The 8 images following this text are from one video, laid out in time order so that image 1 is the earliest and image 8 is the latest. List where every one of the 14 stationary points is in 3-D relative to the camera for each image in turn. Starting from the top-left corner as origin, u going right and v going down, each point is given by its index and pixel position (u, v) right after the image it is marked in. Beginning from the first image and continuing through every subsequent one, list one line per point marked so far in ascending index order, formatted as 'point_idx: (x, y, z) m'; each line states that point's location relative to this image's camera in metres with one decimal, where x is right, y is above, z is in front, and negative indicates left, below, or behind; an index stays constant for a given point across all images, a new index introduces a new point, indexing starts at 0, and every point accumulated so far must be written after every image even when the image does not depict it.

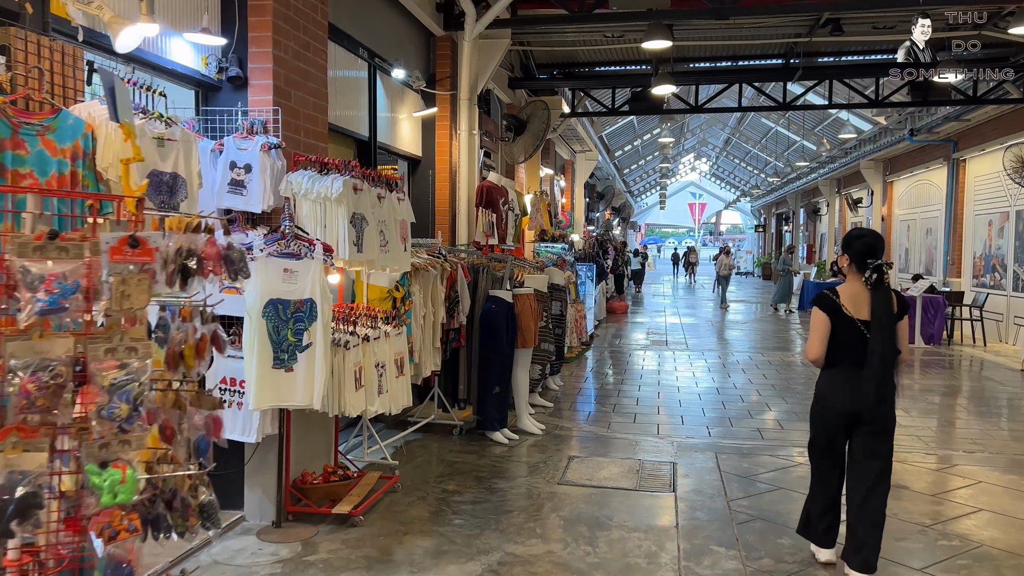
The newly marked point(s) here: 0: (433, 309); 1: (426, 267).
0: (-0.5, -0.1, +4.7) m
1: (-0.5, +0.1, +4.5) m
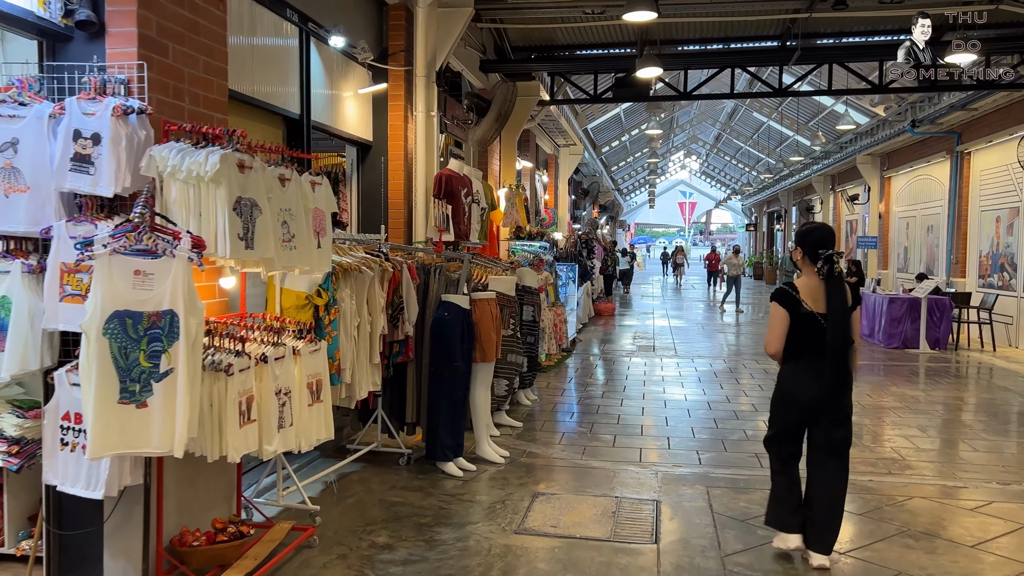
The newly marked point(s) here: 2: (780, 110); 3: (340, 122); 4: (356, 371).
0: (-0.7, -0.2, +3.9) m
1: (-0.7, +0.1, +3.8) m
2: (+6.0, +4.0, +17.3) m
3: (-1.1, +1.1, +5.1) m
4: (-0.8, -0.4, +3.8) m
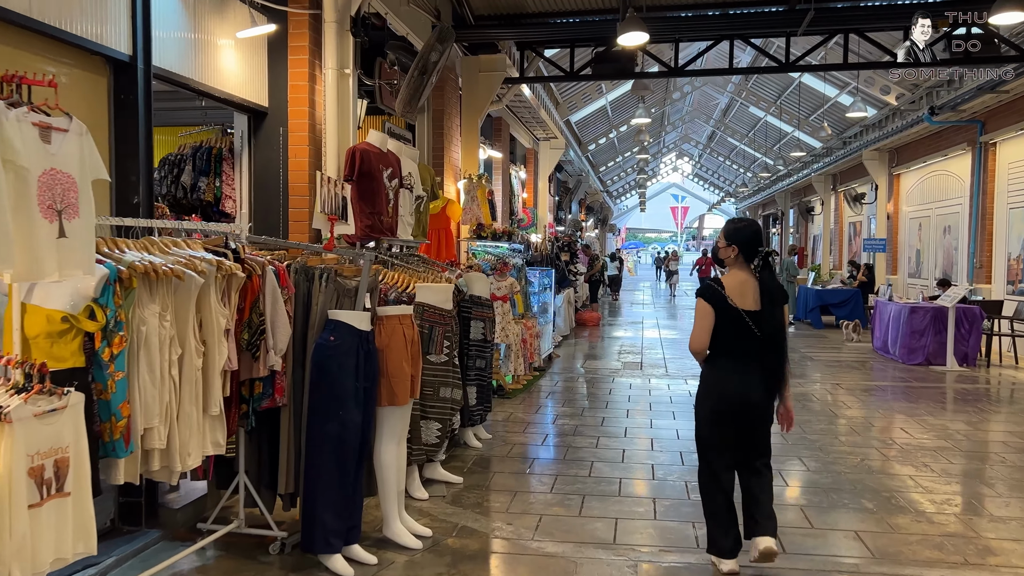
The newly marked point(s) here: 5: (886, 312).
0: (-1.0, -0.2, +2.6) m
1: (-1.1, +0.1, +2.4) m
2: (+5.5, +3.8, +16.1) m
3: (-1.5, +1.0, +3.8) m
4: (-1.1, -0.5, +2.5) m
5: (+4.6, -0.3, +9.5) m
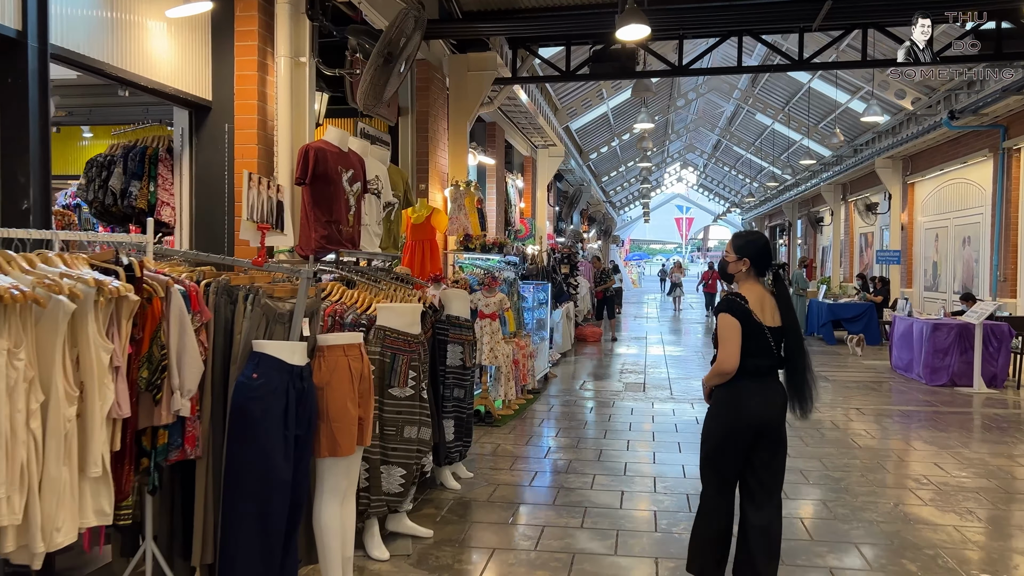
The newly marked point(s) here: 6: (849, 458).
0: (-1.1, -0.3, +2.0) m
1: (-1.2, 0.0, +1.9) m
2: (+5.5, +3.6, +15.5) m
3: (-1.6, +0.9, +3.2) m
4: (-1.2, -0.5, +1.9) m
5: (+4.5, -0.5, +8.9) m
6: (+2.3, -1.2, +5.3) m
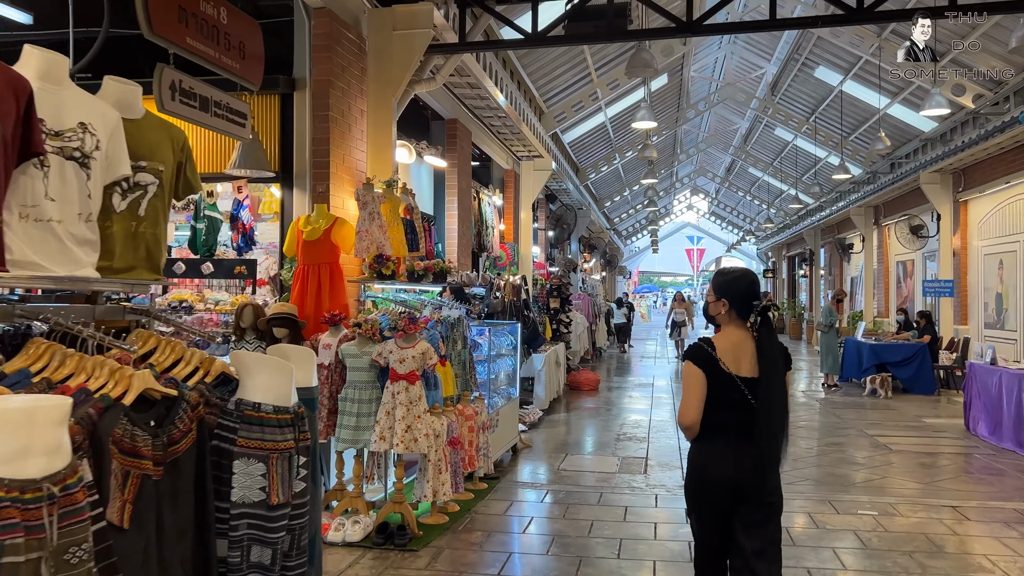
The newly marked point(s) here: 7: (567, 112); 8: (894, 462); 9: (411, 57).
0: (-1.6, -0.4, 0.0) m
1: (-1.6, -0.1, -0.1) m
2: (+5.2, +2.9, +13.6) m
3: (-2.0, +0.8, +1.3) m
4: (-1.6, -0.6, -0.1) m
5: (+4.2, -0.8, +6.8) m
6: (+1.9, -1.4, +3.2) m
7: (+0.7, +2.3, +10.0) m
8: (+3.1, -1.4, +6.2) m
9: (-0.6, +1.5, +4.9) m
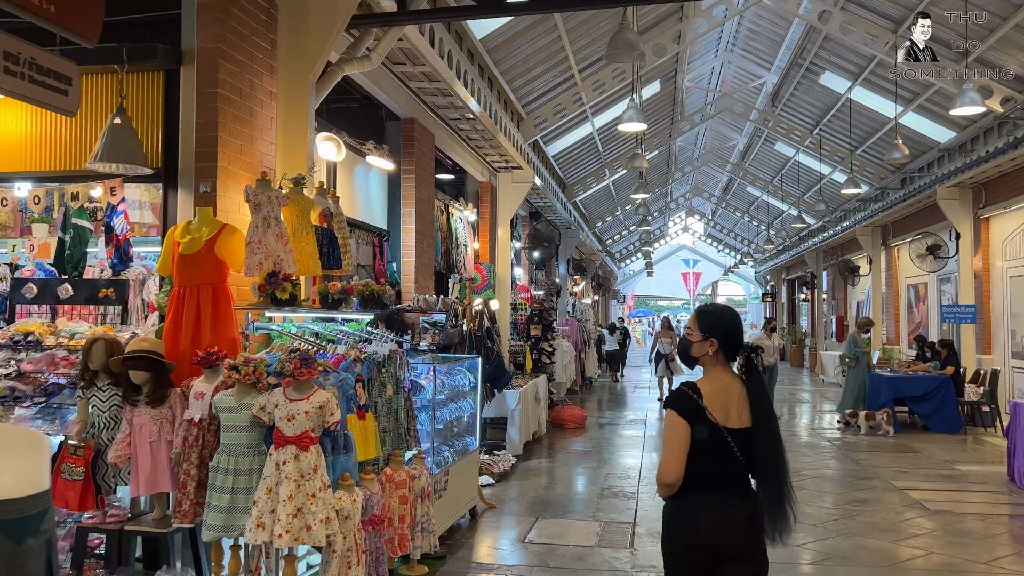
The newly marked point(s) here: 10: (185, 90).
0: (-1.8, -0.3, -1.0) m
1: (-1.8, -0.1, -1.2) m
2: (+4.9, +2.5, +12.6) m
3: (-2.2, +0.8, +0.2) m
4: (-1.9, -0.6, -1.2) m
5: (+3.9, -1.0, +5.8) m
6: (+1.7, -1.4, +2.1) m
7: (+0.4, +2.0, +9.0) m
8: (+2.8, -1.6, +5.1) m
9: (-0.9, +1.3, +3.9) m
10: (-1.5, +0.9, +3.6) m
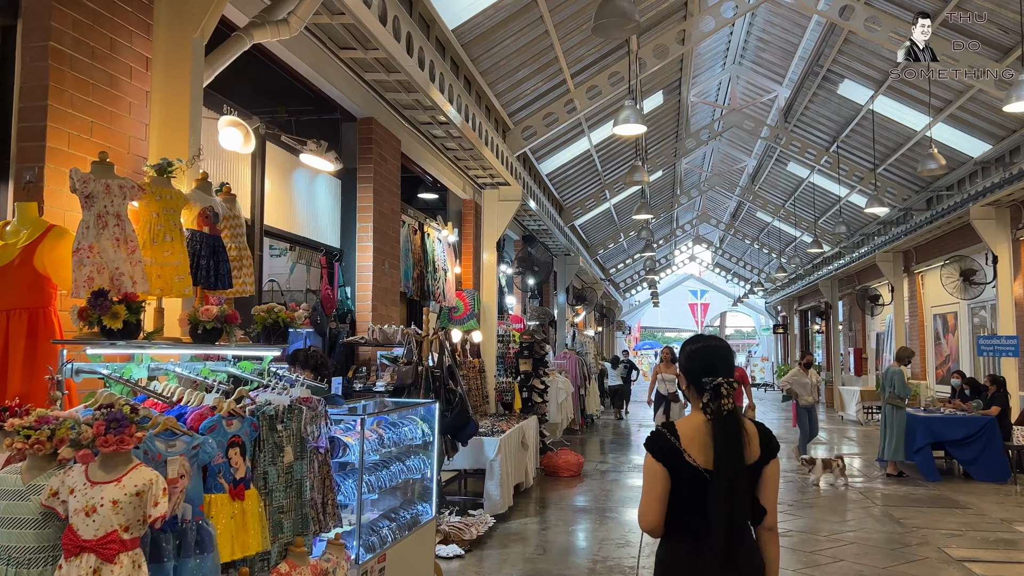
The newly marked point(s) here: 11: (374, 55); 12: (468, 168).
0: (-2.0, -0.2, -2.0) m
1: (-2.1, 0.0, -2.1) m
2: (+4.8, +2.1, +11.7) m
3: (-2.5, +0.8, -0.7) m
4: (-2.1, -0.5, -2.1) m
5: (+3.8, -1.2, +4.7) m
6: (+1.5, -1.5, +1.0) m
7: (+0.3, +1.7, +8.1) m
8: (+2.6, -1.7, +4.0) m
9: (-1.1, +1.2, +3.0) m
10: (-1.7, +0.8, +2.6) m
11: (-0.8, +1.4, +4.6) m
12: (-0.5, +1.2, +7.6) m
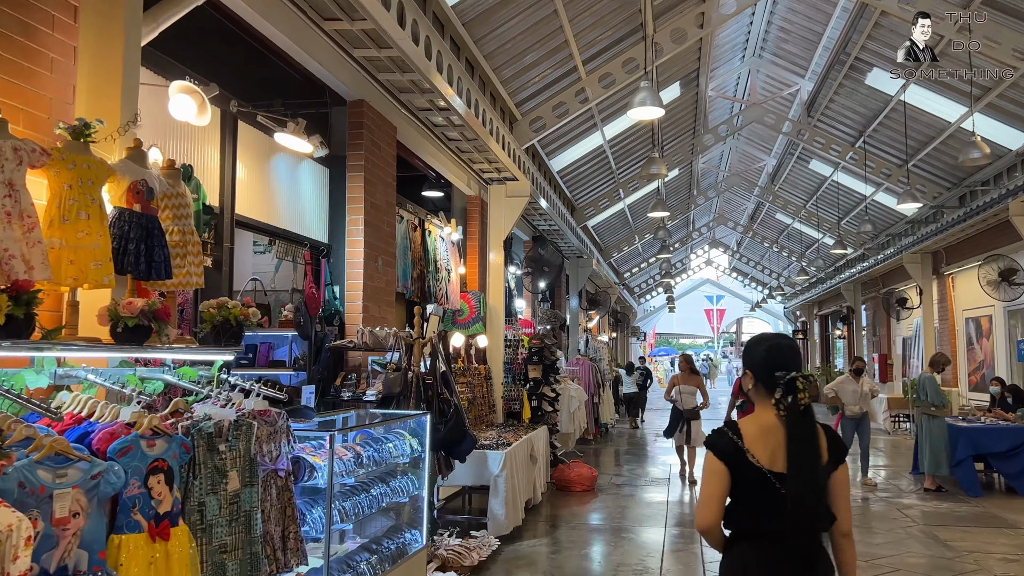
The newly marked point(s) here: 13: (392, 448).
0: (-2.1, -0.2, -2.5) m
1: (-2.2, +0.1, -2.6) m
2: (+5.0, +2.0, +11.1) m
3: (-2.5, +0.9, -1.1) m
4: (-2.2, -0.4, -2.6) m
5: (+3.8, -1.2, +4.1) m
6: (+1.4, -1.4, +0.5) m
7: (+0.4, +1.6, +7.6) m
8: (+2.6, -1.7, +3.5) m
9: (-1.1, +1.2, +2.5) m
10: (-1.7, +0.8, +2.2) m
11: (-0.8, +1.4, +4.1) m
12: (-0.4, +1.2, +7.1) m
13: (-0.5, -0.7, +3.4) m
